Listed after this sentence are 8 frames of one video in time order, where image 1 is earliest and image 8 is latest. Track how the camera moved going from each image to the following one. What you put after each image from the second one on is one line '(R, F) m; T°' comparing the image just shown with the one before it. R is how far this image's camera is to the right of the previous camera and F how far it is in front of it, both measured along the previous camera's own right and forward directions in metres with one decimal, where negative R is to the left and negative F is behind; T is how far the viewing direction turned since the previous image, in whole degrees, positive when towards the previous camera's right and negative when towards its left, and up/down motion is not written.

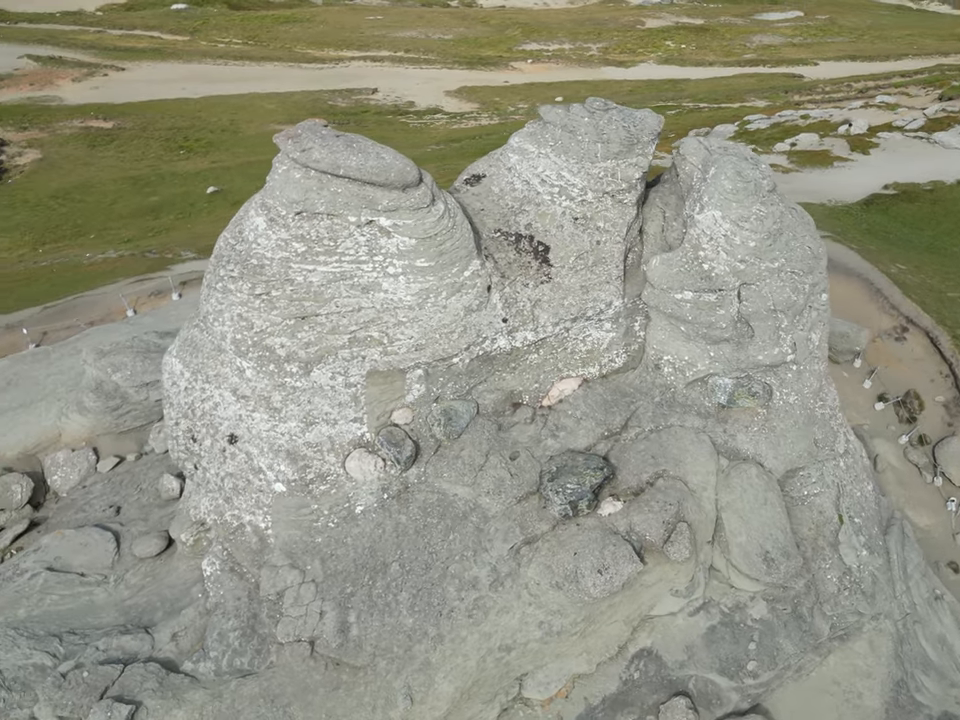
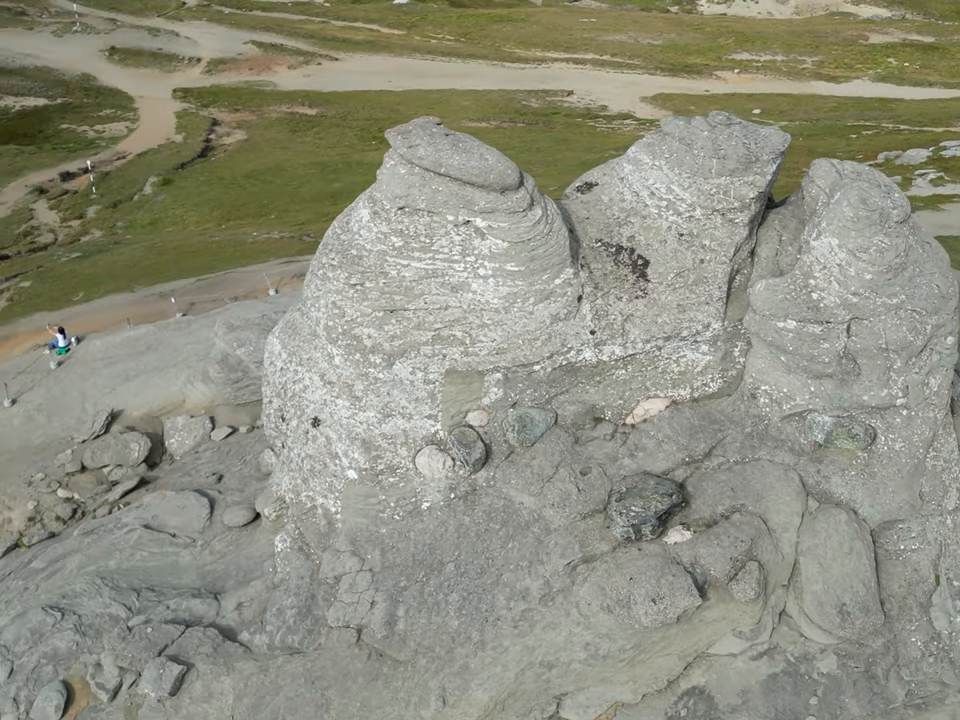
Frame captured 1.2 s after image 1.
(+1.0, +0.2) m; -10°
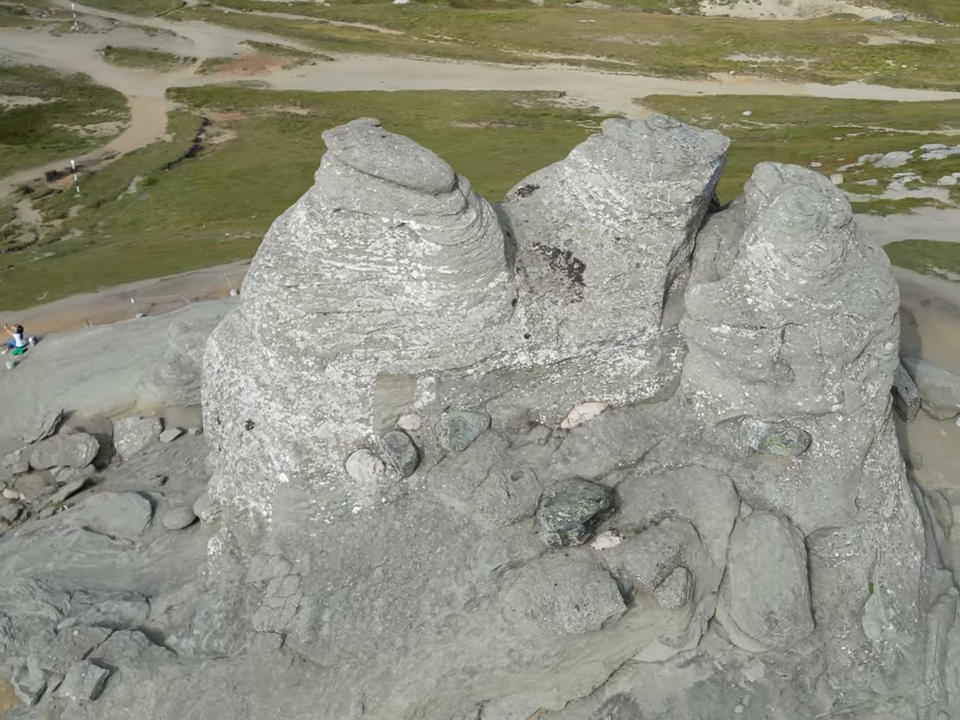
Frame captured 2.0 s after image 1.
(+0.7, +0.1) m; 0°
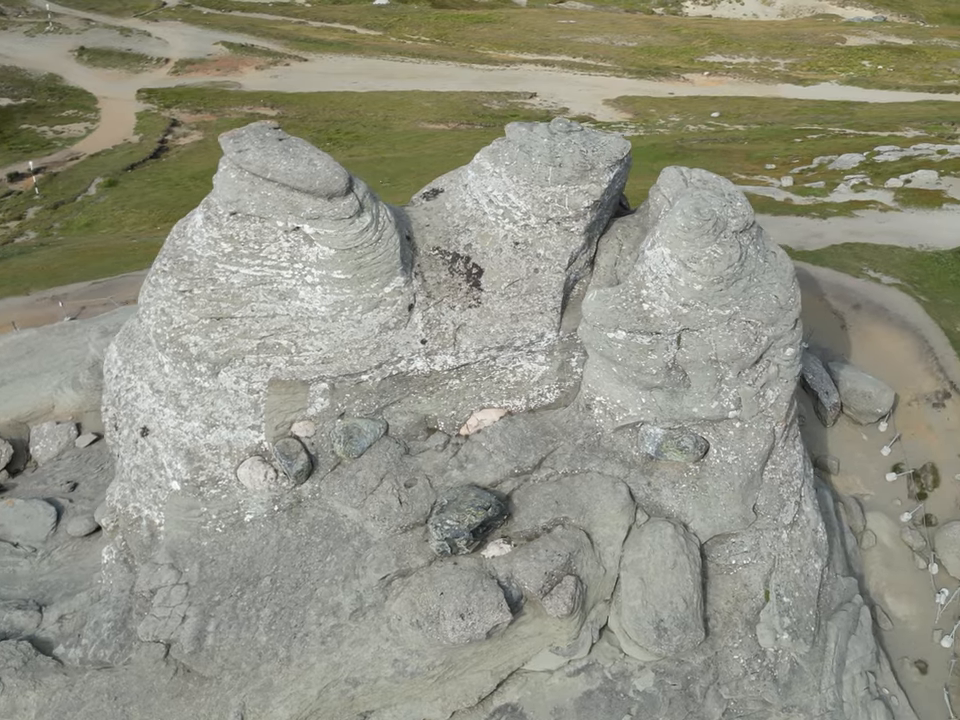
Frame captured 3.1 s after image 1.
(+0.9, +0.1) m; 0°
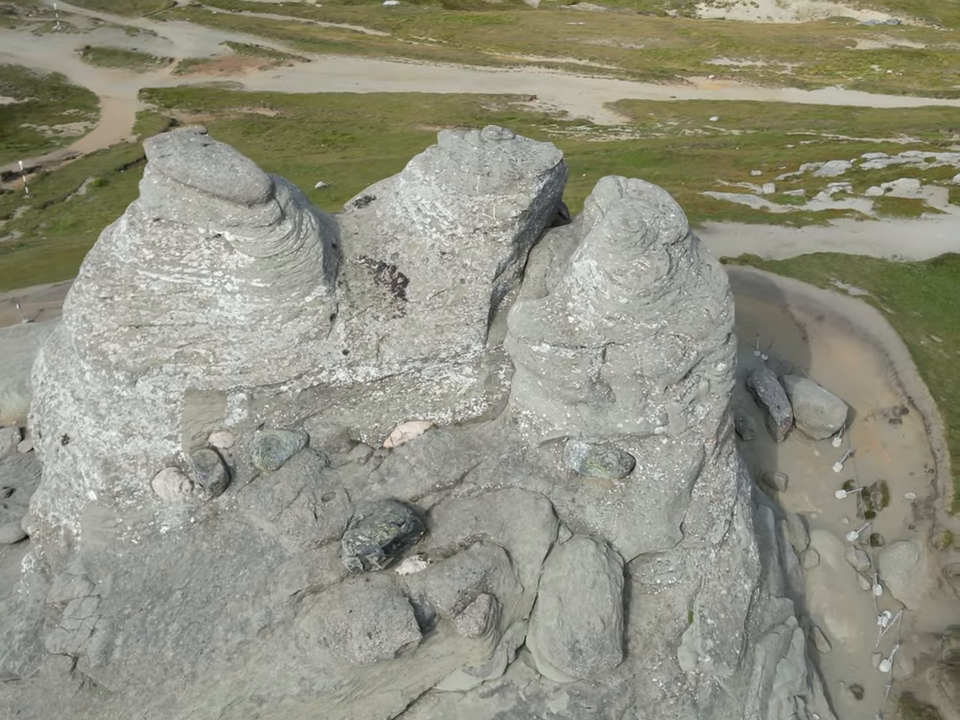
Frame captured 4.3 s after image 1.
(+0.9, +0.2) m; -1°
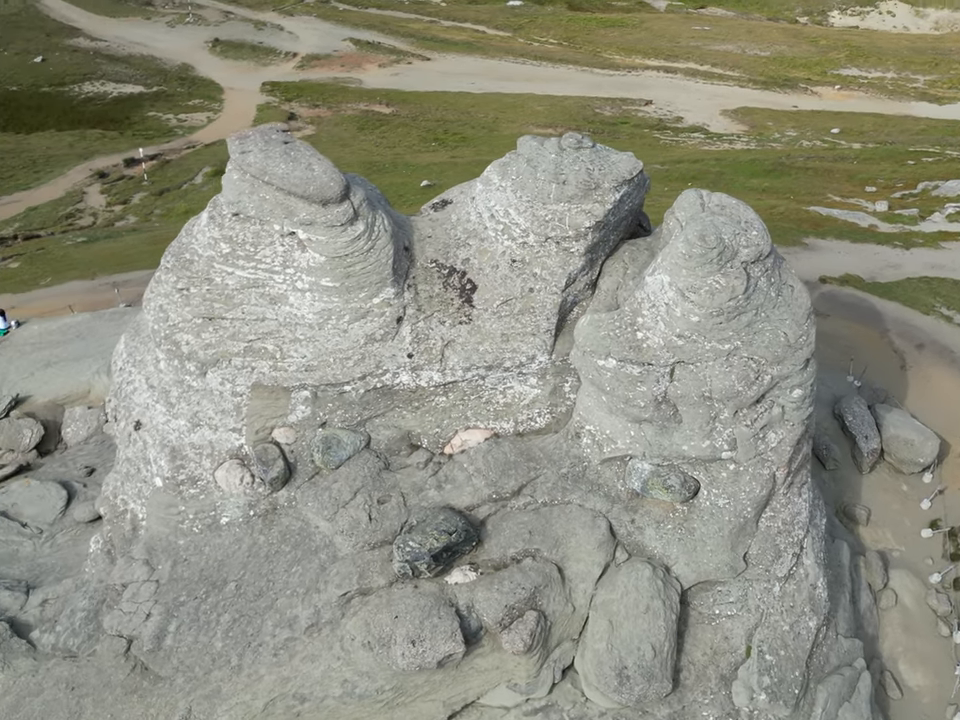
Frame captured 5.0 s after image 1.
(+0.4, +0.2) m; -6°
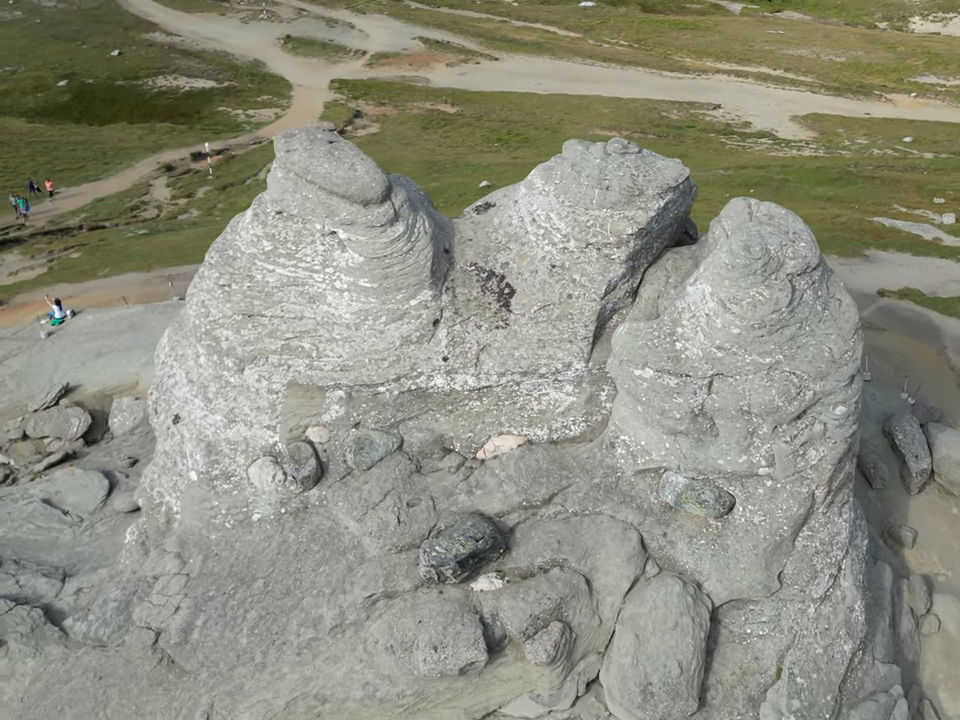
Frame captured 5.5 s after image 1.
(+0.2, +0.1) m; -3°
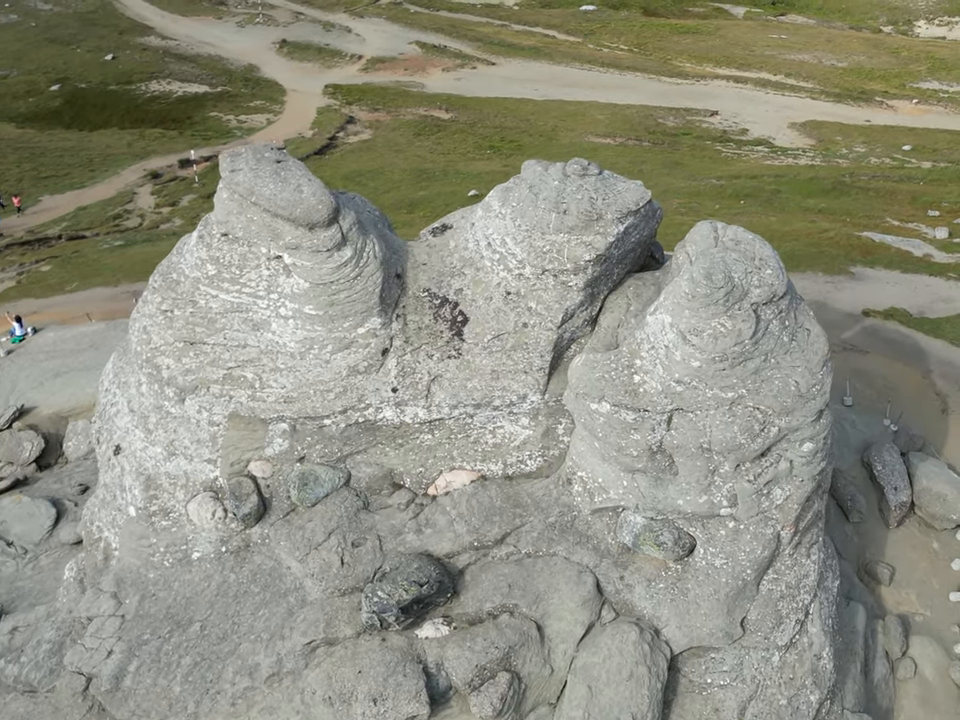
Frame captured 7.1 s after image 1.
(+0.5, +0.5) m; 0°
